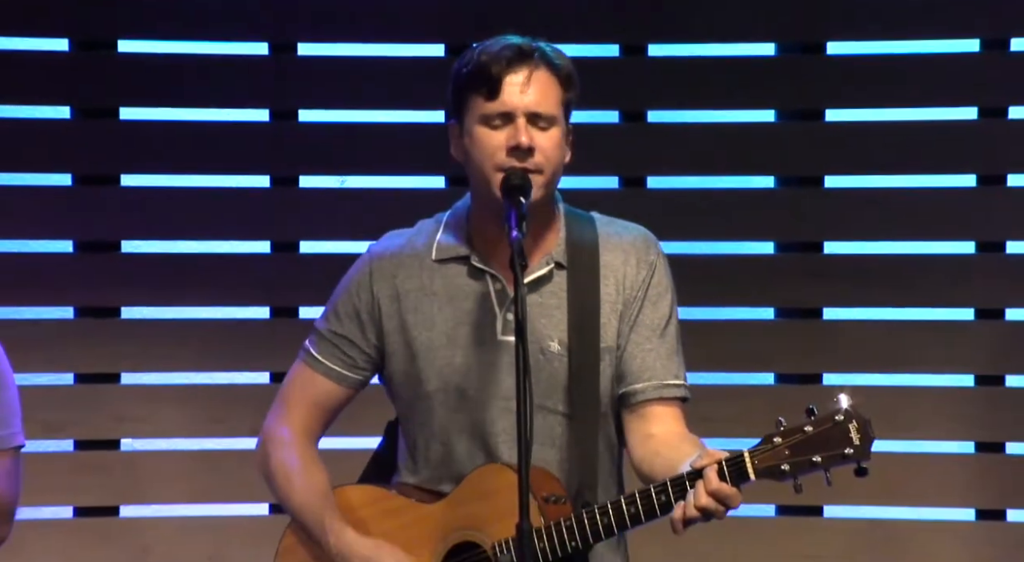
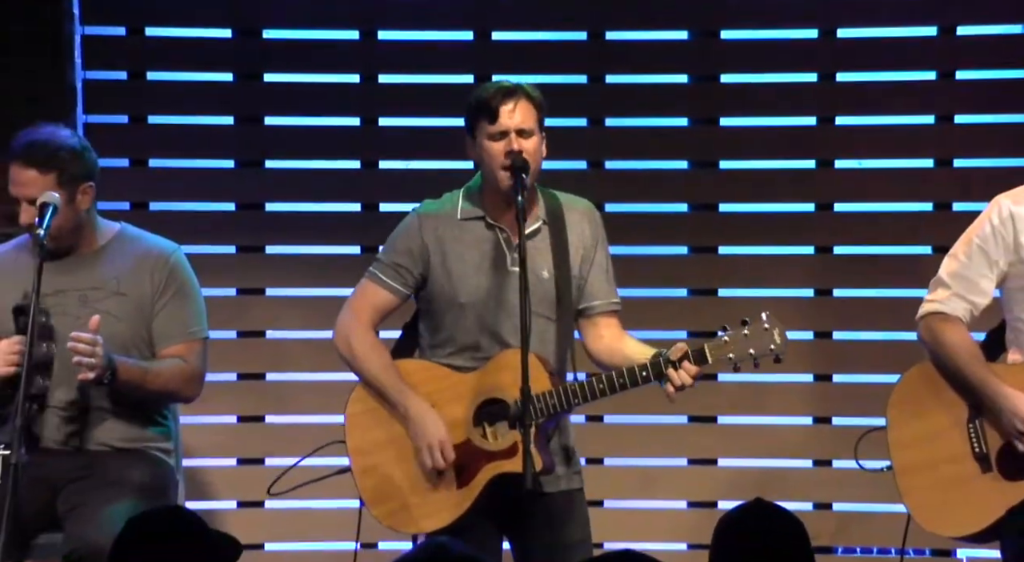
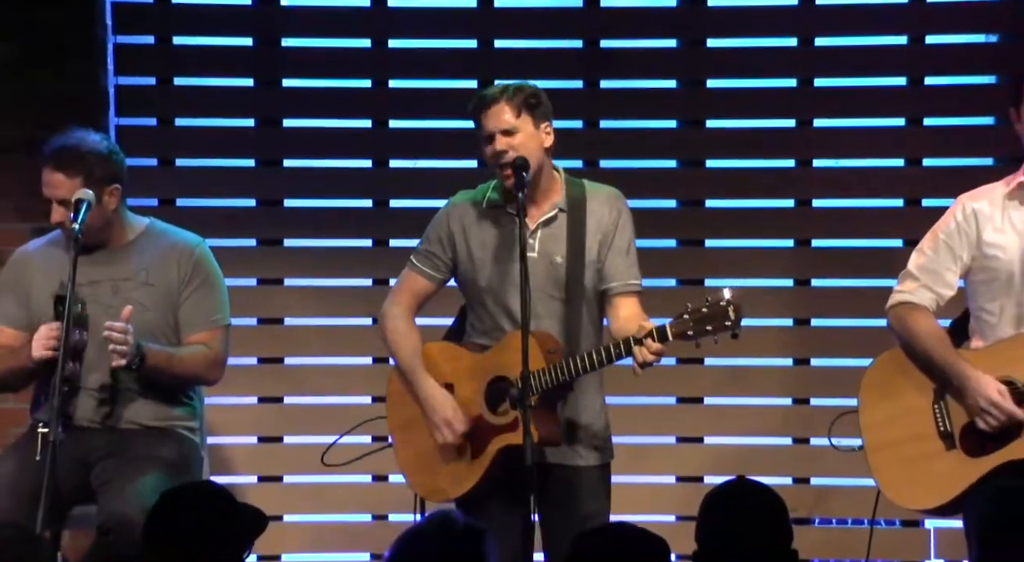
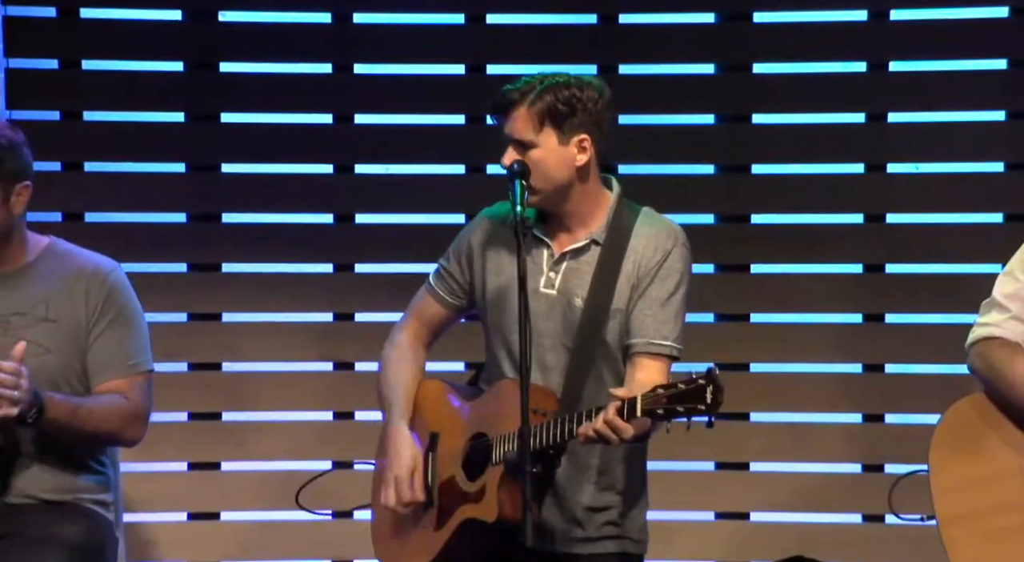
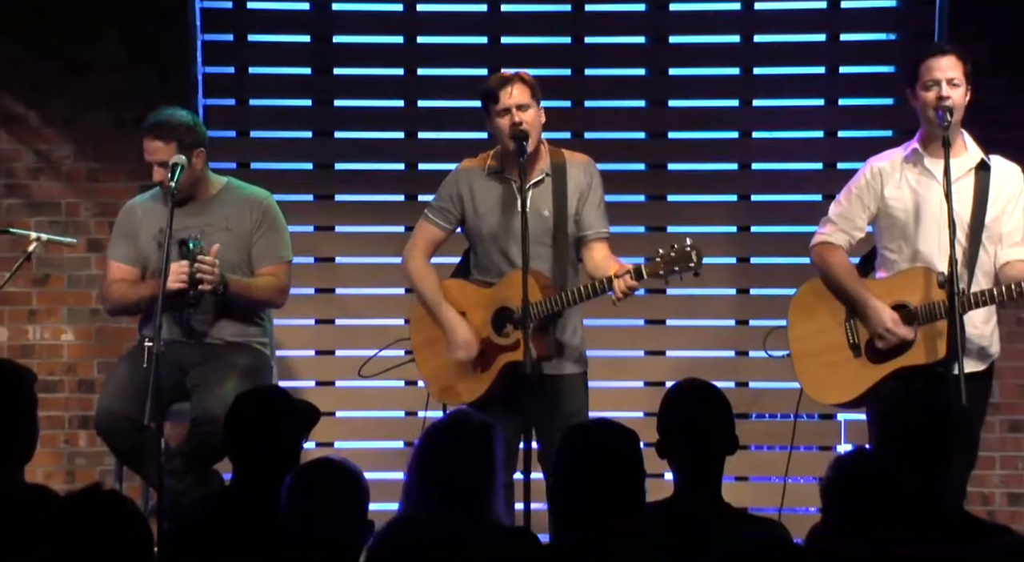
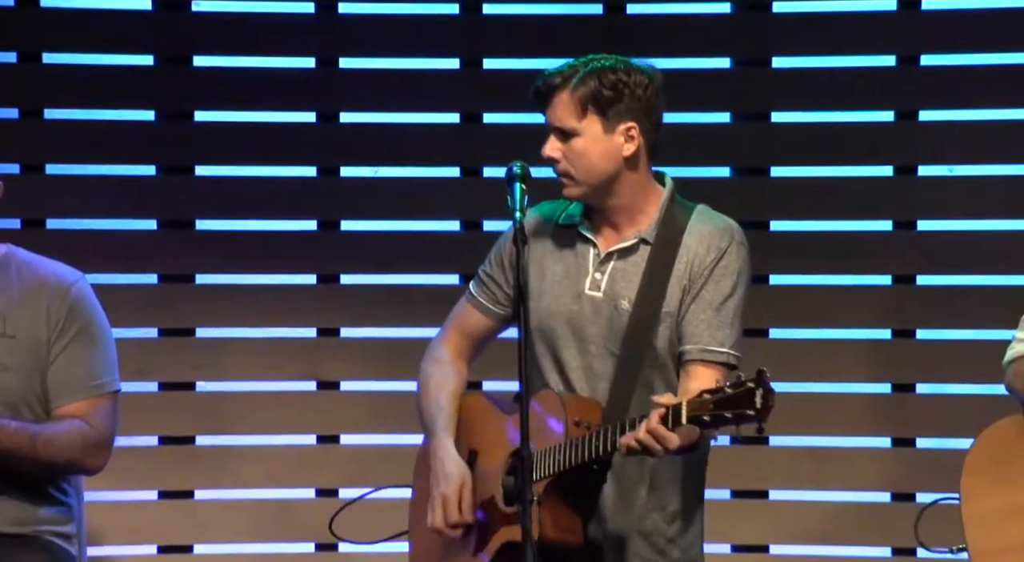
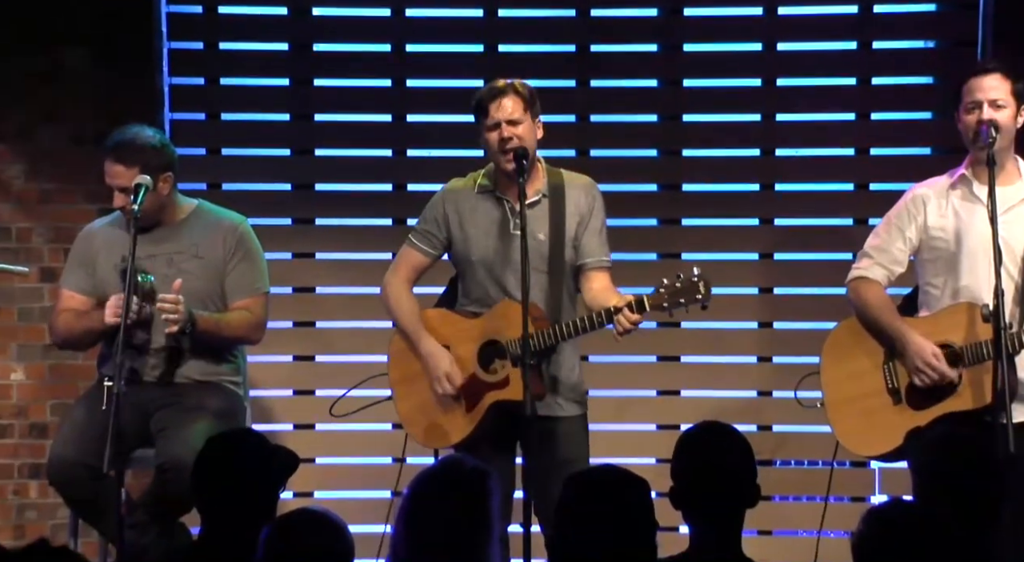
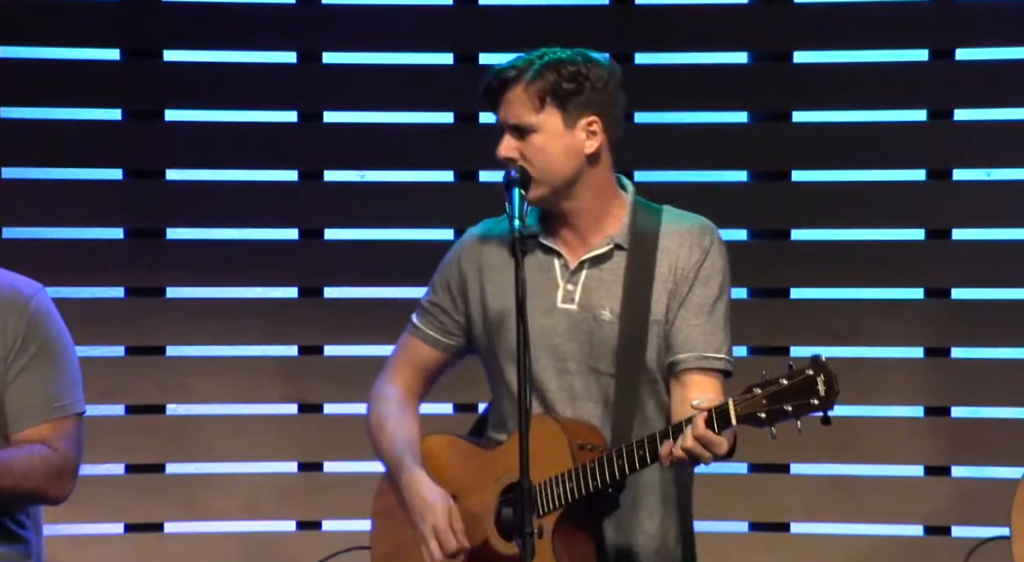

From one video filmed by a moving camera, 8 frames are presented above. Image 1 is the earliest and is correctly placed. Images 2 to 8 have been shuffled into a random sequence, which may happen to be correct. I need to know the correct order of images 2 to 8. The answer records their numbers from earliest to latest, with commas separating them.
8, 6, 4, 2, 3, 7, 5
